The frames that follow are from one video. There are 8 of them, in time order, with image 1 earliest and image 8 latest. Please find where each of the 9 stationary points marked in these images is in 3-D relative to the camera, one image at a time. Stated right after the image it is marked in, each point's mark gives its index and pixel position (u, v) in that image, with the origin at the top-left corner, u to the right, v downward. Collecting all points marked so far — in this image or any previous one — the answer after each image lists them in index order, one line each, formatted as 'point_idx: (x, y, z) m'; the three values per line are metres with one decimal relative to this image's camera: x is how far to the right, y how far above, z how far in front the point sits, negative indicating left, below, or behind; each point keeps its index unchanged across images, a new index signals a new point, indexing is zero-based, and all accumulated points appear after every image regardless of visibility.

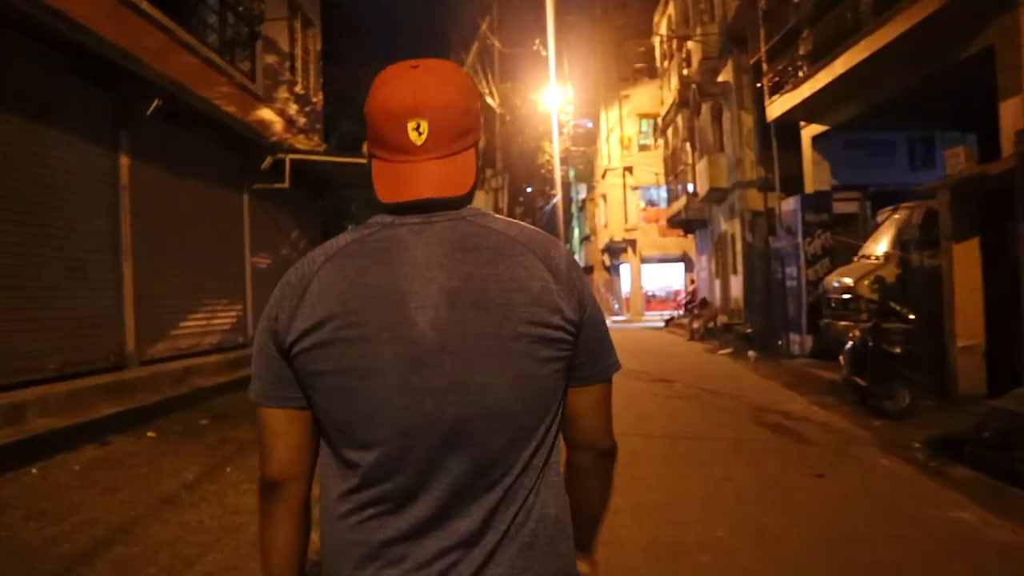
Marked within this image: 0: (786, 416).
0: (+3.0, -1.5, +10.1) m
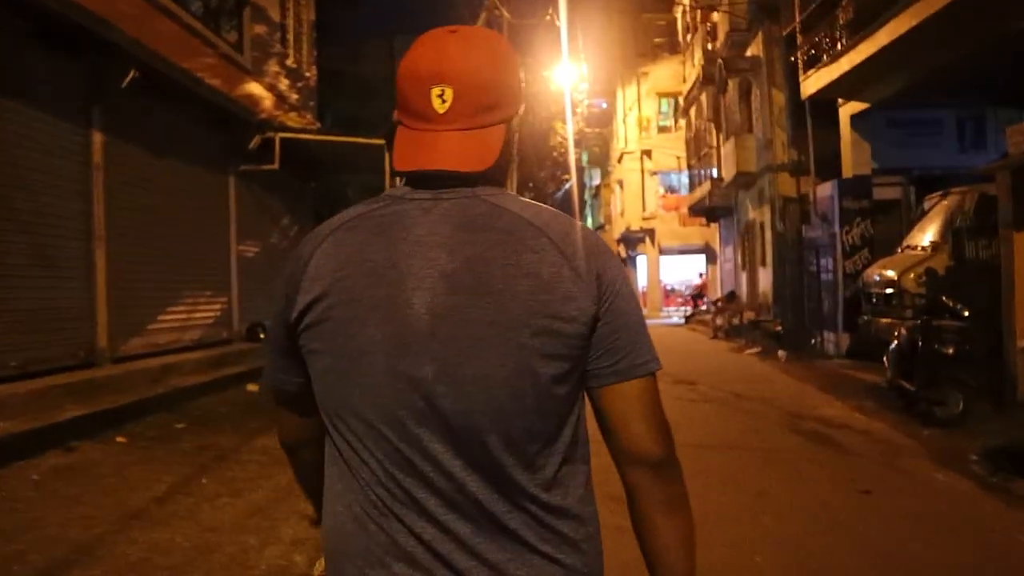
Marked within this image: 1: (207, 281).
0: (+3.2, -1.4, +9.4) m
1: (-3.7, +0.1, +11.1) m
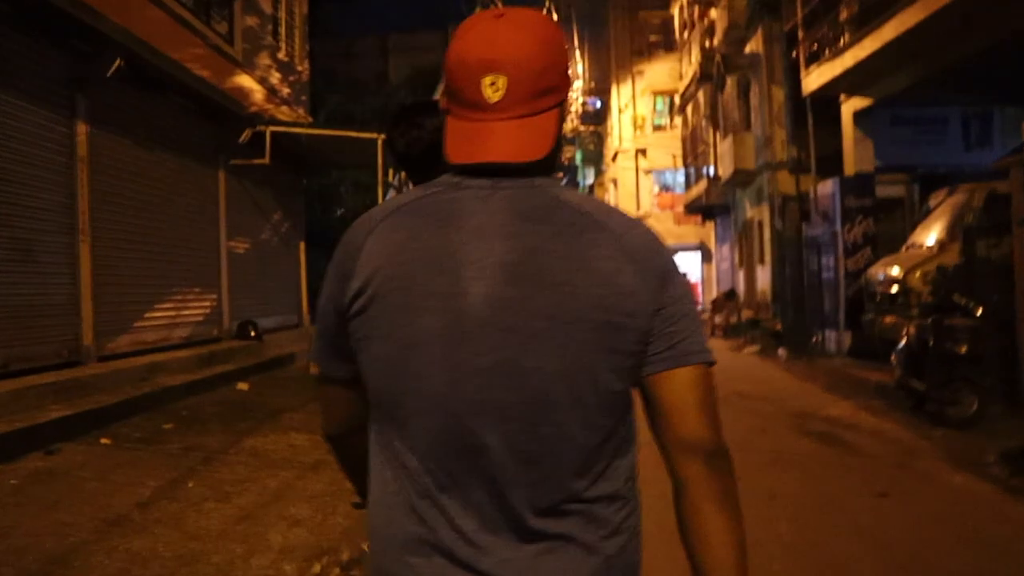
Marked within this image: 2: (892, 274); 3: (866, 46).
0: (+3.2, -1.4, +9.1) m
1: (-3.7, +0.1, +10.8) m
2: (+4.5, +0.2, +11.2) m
3: (+5.2, +3.6, +13.5) m
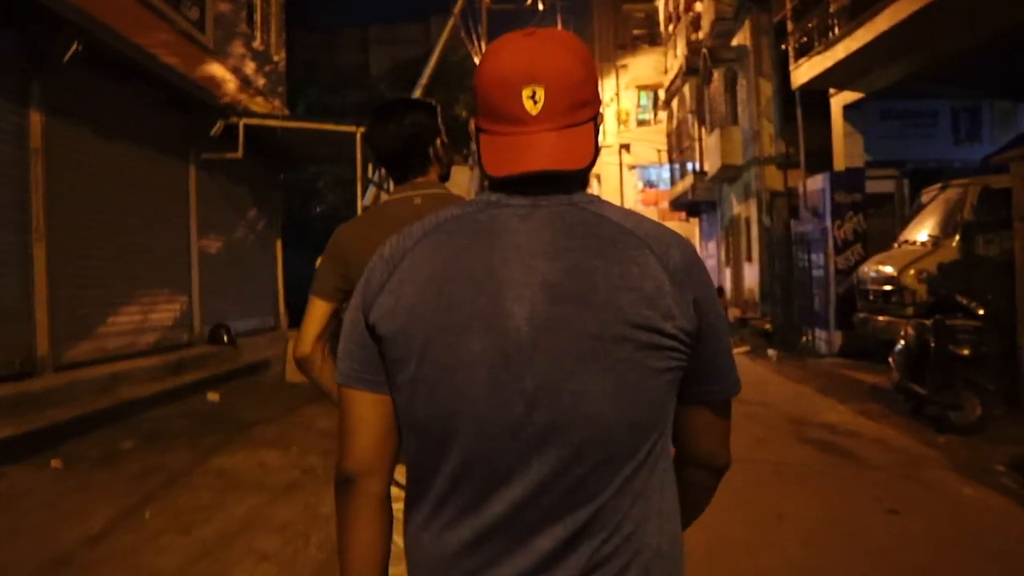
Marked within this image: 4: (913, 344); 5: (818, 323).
0: (+3.1, -1.4, +8.8) m
1: (-3.9, +0.1, +10.3) m
2: (+4.4, +0.2, +10.8) m
3: (+5.0, +3.6, +13.1) m
4: (+3.9, -0.6, +9.0) m
5: (+5.4, -0.6, +16.1) m
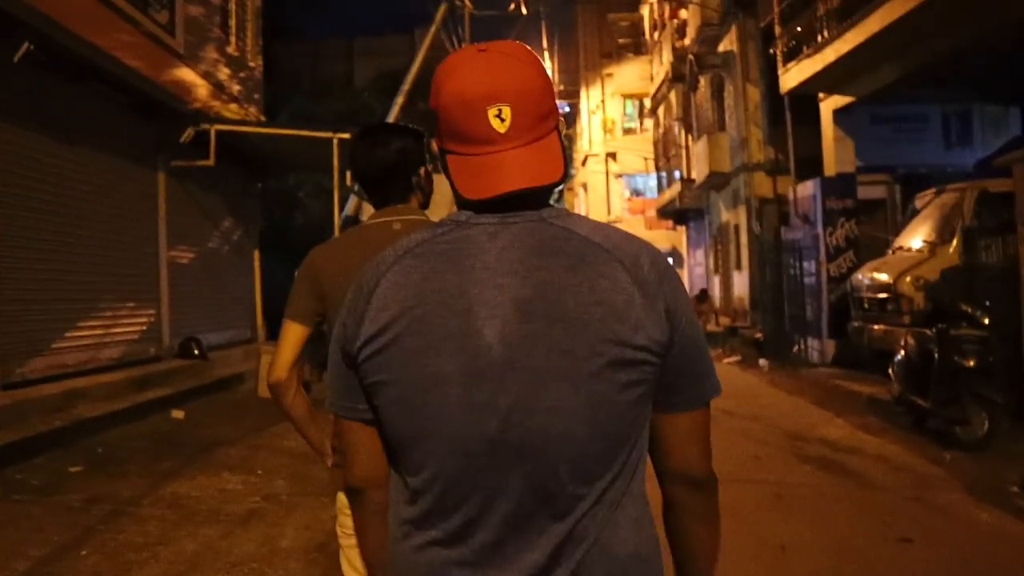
0: (+2.9, -1.4, +8.4) m
1: (-4.1, 0.0, +9.8) m
2: (+4.2, +0.1, +10.4) m
3: (+4.7, +3.5, +12.8) m
4: (+3.8, -0.6, +8.6) m
5: (+5.1, -0.8, +15.7) m
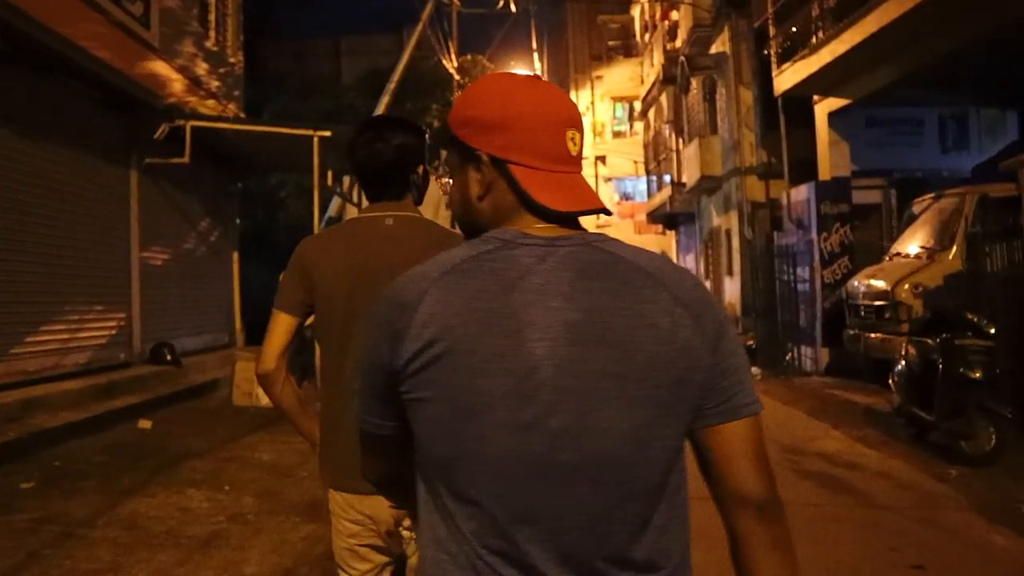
0: (+2.8, -1.5, +8.0) m
1: (-4.2, 0.0, +9.3) m
2: (+4.0, 0.0, +10.1) m
3: (+4.6, +3.4, +12.5) m
4: (+3.6, -0.7, +8.3) m
5: (+4.9, -0.9, +15.4) m
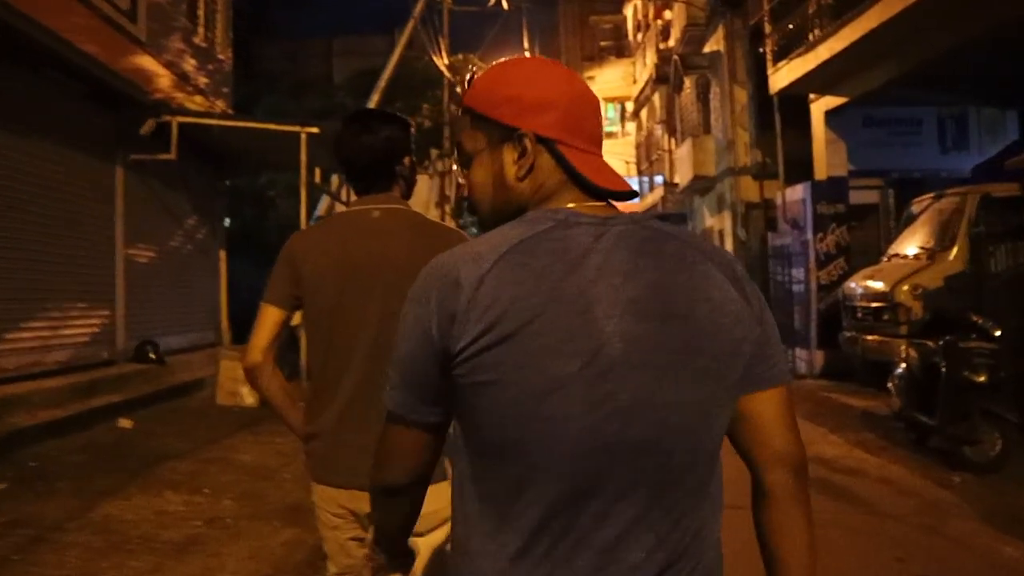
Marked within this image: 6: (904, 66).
0: (+2.7, -1.5, +7.8) m
1: (-4.3, 0.0, +9.1) m
2: (+4.0, 0.0, +9.9) m
3: (+4.5, +3.4, +12.3) m
4: (+3.6, -0.7, +8.1) m
5: (+4.7, -0.9, +15.2) m
6: (+5.4, +3.1, +12.7) m
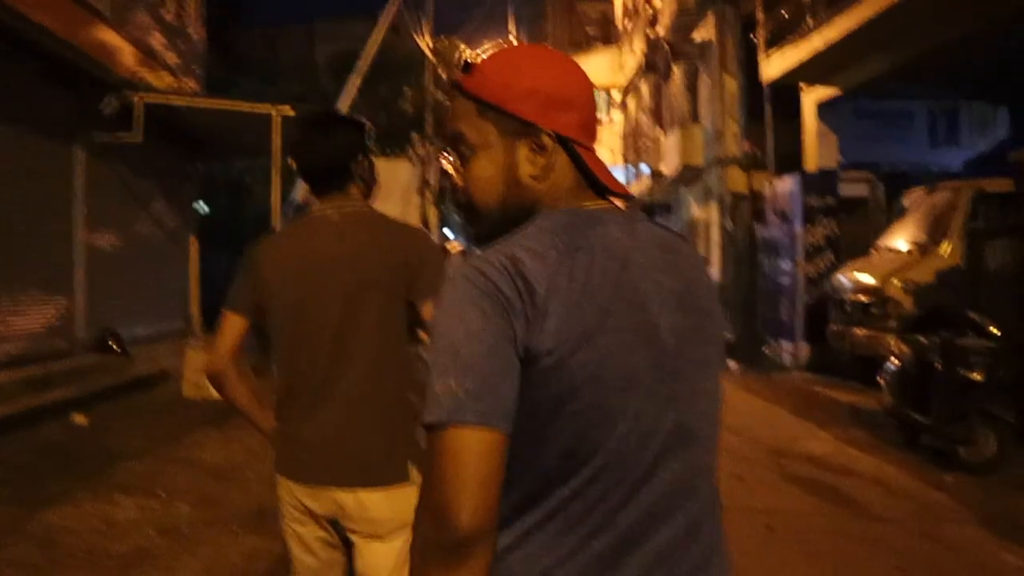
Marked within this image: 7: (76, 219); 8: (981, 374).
0: (+2.5, -1.5, +7.5) m
1: (-4.5, +0.1, +8.7) m
2: (+3.7, +0.1, +9.7) m
3: (+4.3, +3.5, +12.0) m
4: (+3.4, -0.7, +7.8) m
5: (+4.4, -0.8, +14.9) m
6: (+5.2, +3.2, +12.4) m
7: (-4.5, +0.7, +9.5) m
8: (+3.7, -0.7, +7.2) m
